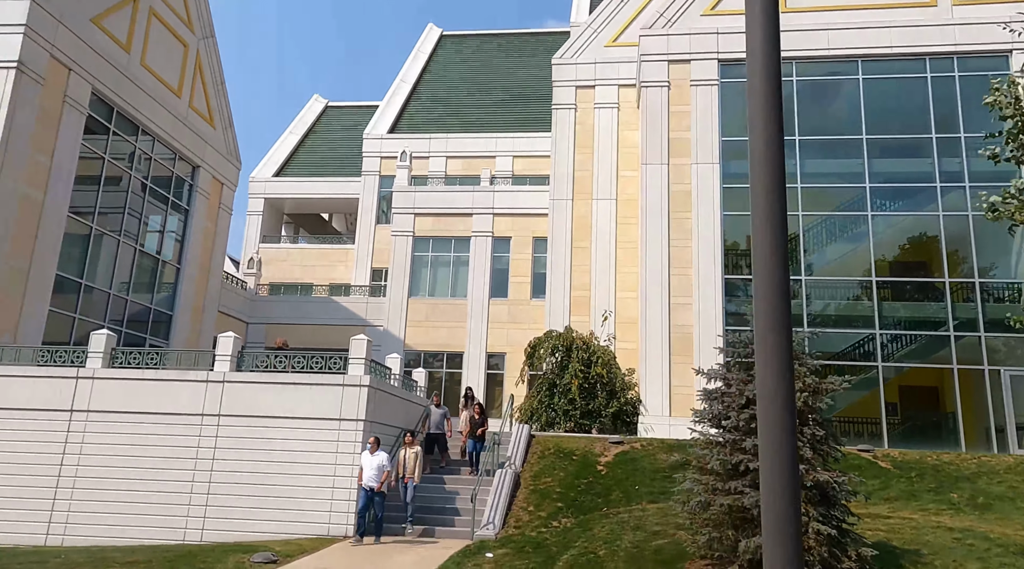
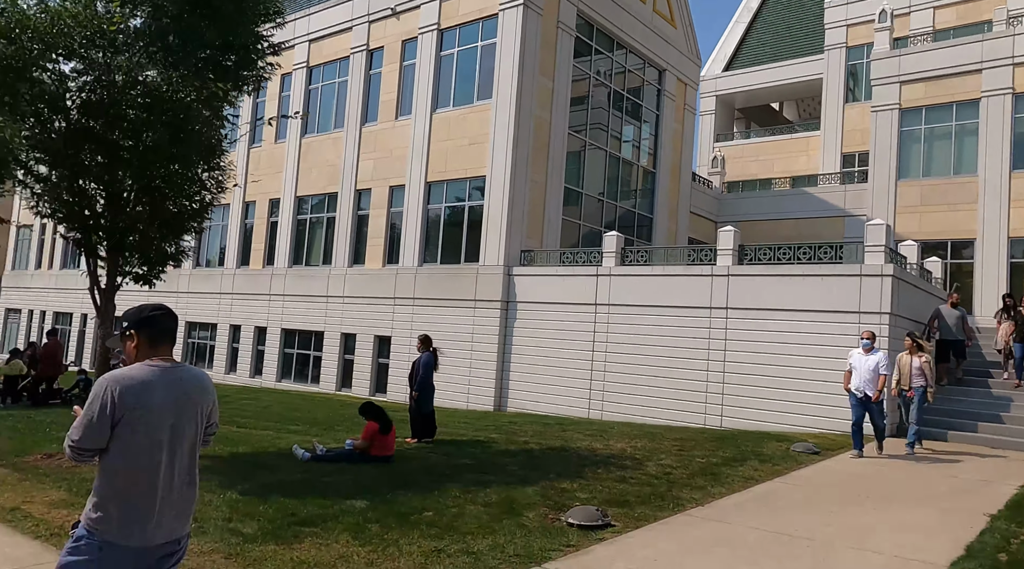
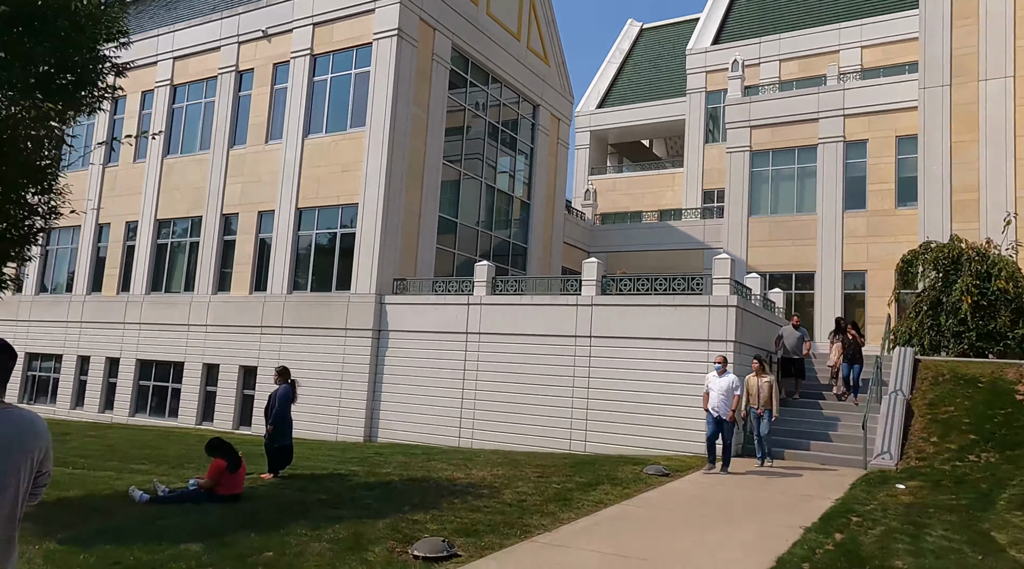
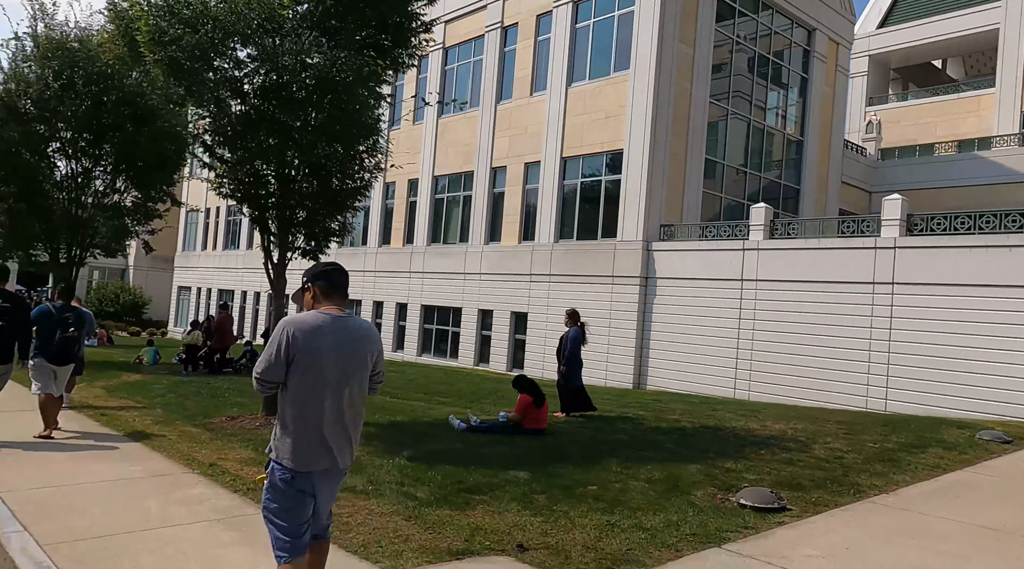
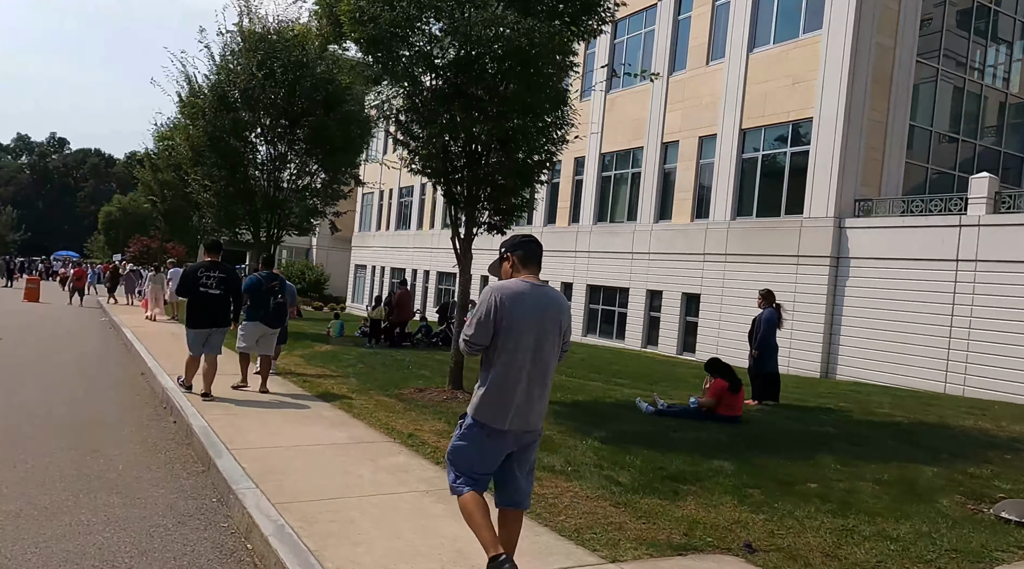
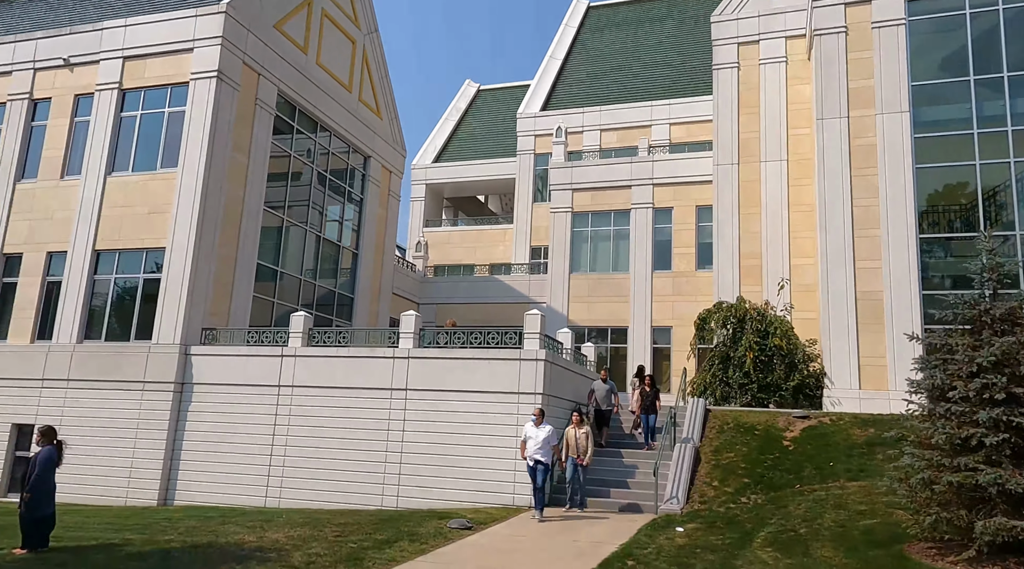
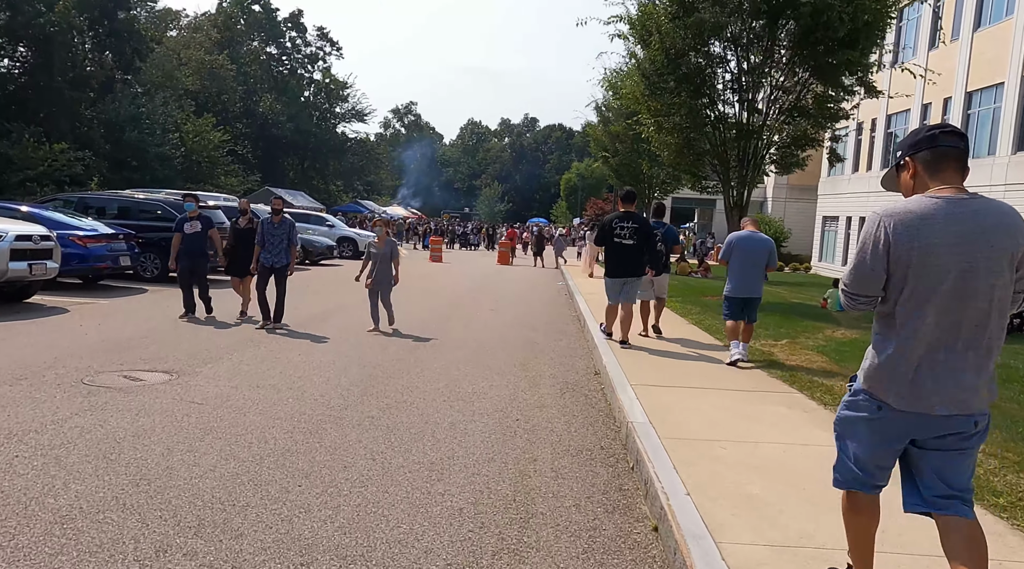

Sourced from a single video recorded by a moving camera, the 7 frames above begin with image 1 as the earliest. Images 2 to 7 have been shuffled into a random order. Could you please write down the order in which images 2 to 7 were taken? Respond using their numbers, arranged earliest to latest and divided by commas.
6, 3, 2, 4, 5, 7
